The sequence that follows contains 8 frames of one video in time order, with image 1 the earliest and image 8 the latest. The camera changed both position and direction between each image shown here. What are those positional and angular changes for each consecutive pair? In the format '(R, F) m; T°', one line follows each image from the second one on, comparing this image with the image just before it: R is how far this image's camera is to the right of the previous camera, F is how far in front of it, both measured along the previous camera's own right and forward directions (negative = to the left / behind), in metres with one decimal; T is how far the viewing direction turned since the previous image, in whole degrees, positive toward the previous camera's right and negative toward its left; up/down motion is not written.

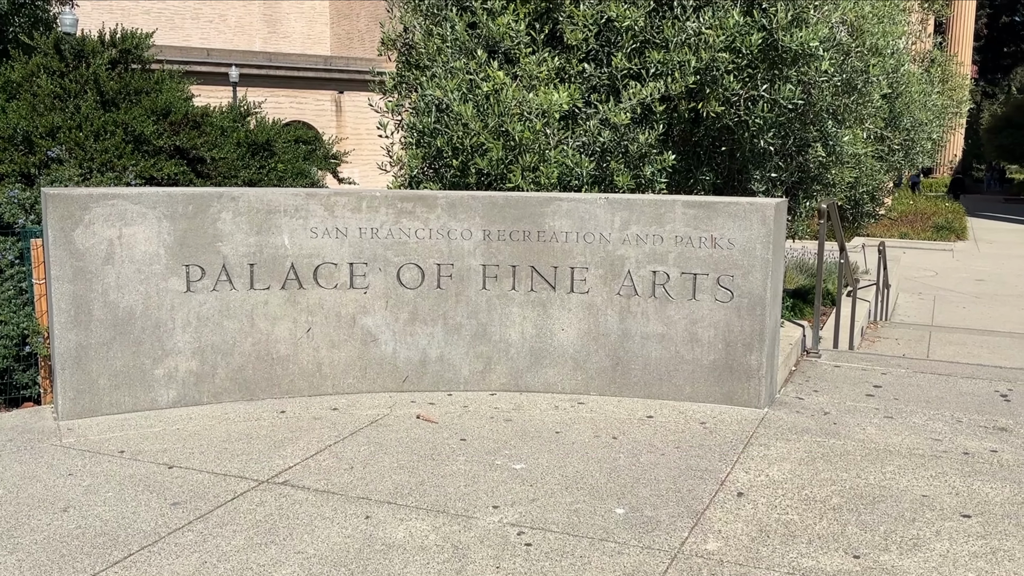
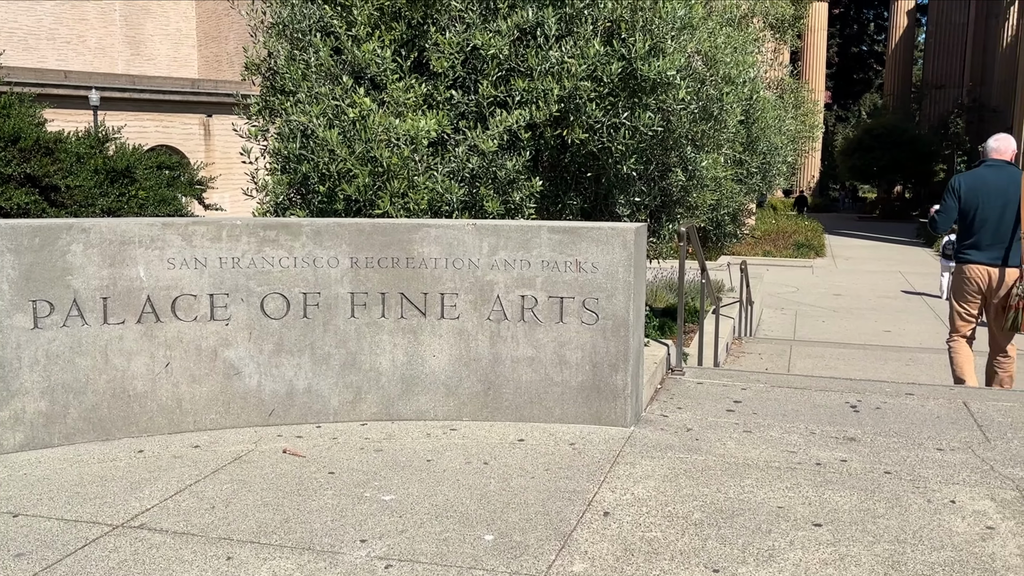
(+0.4, 0.0) m; +6°
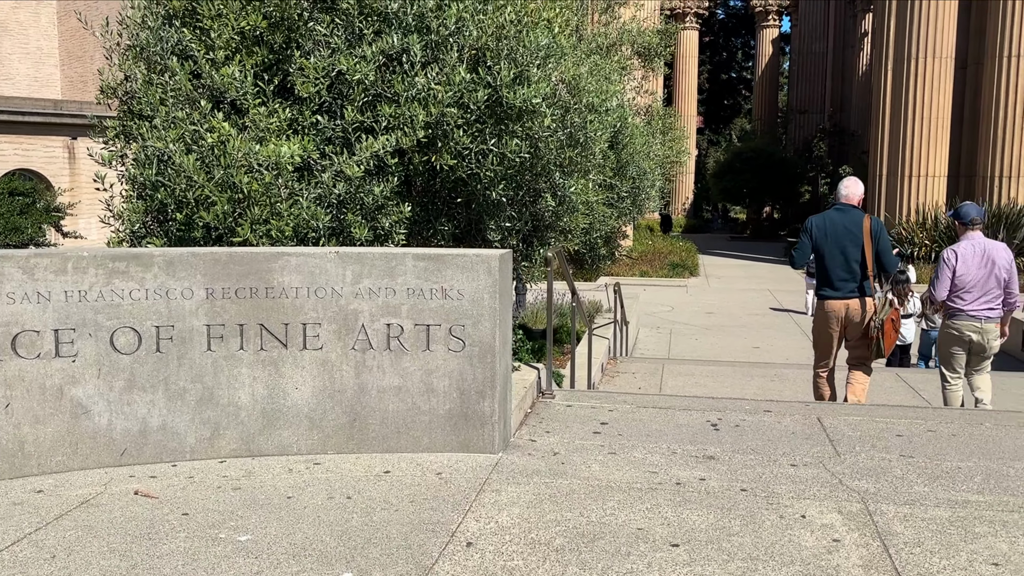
(+0.5, 0.0) m; +5°
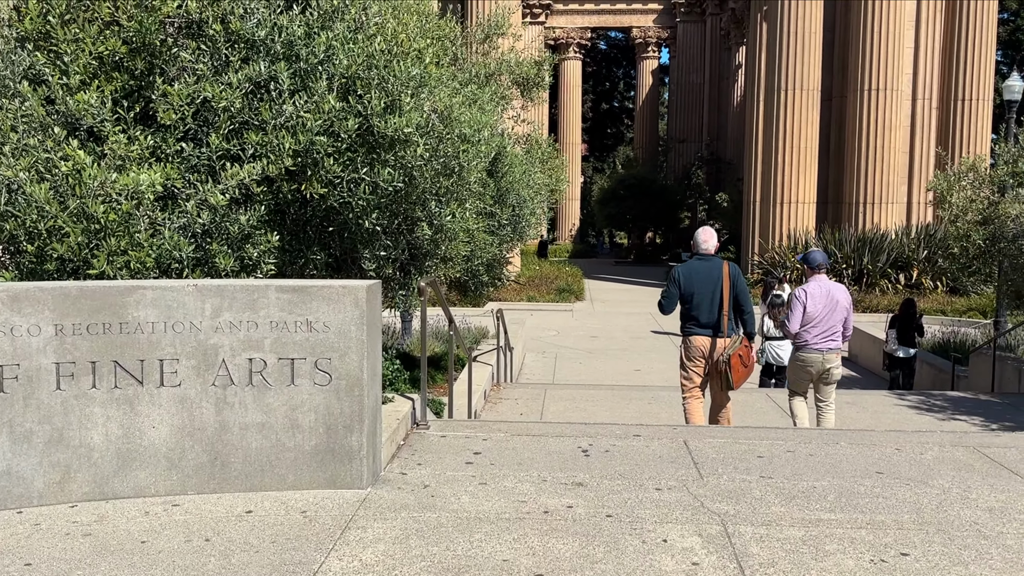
(+0.5, 0.0) m; +5°
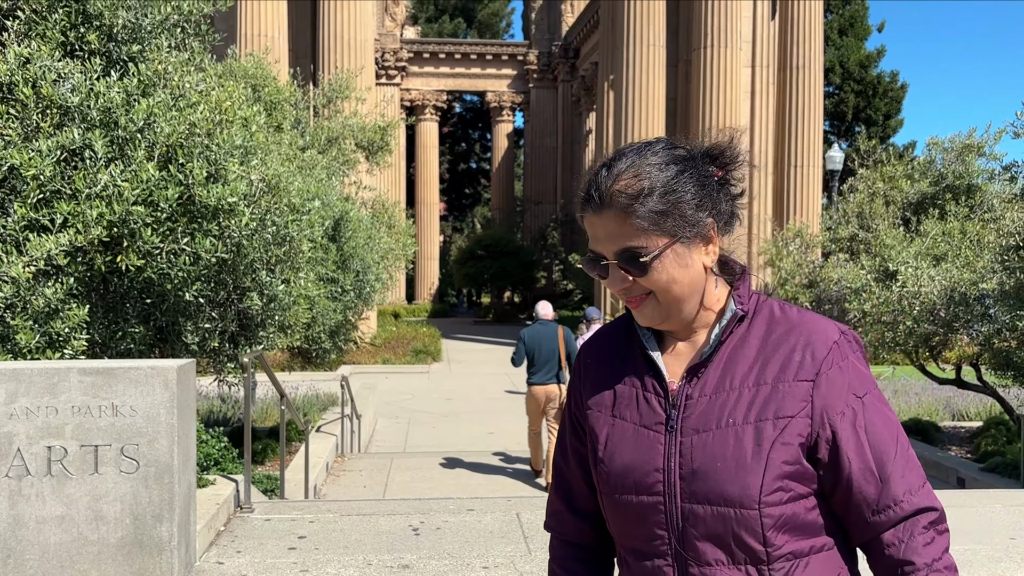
(+0.7, 0.0) m; +6°
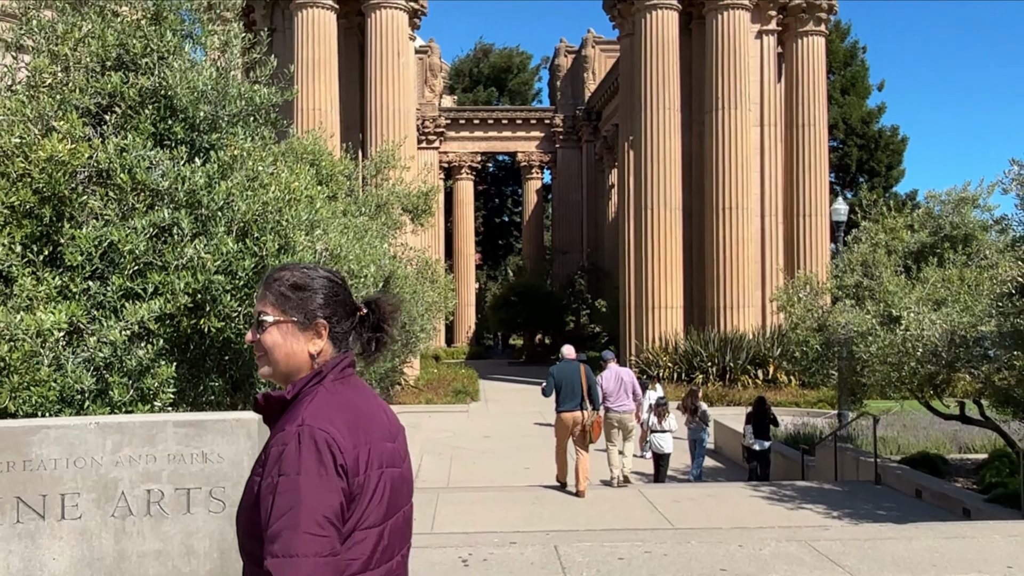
(0.0, -0.7) m; -2°
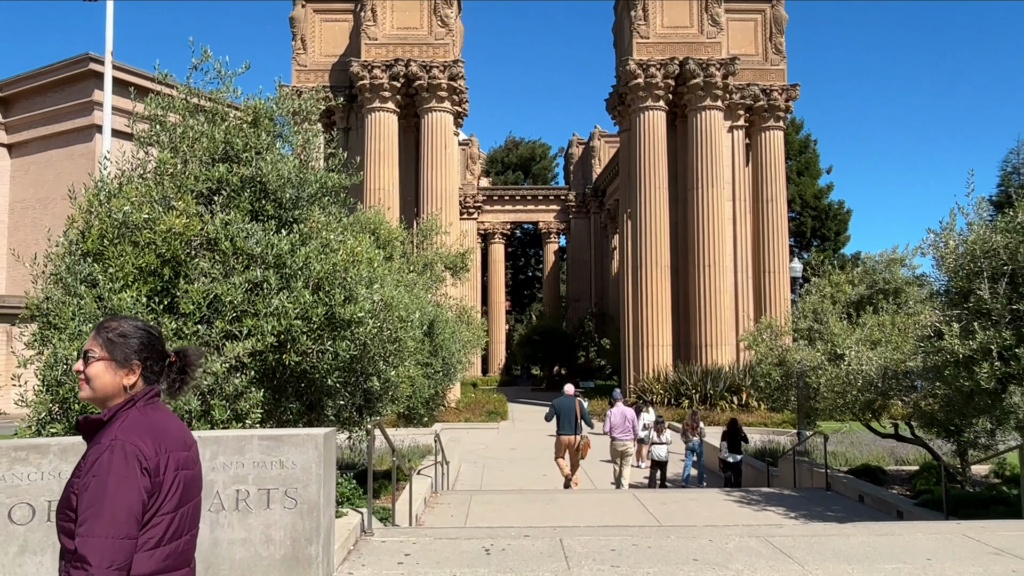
(-0.1, -1.6) m; 0°
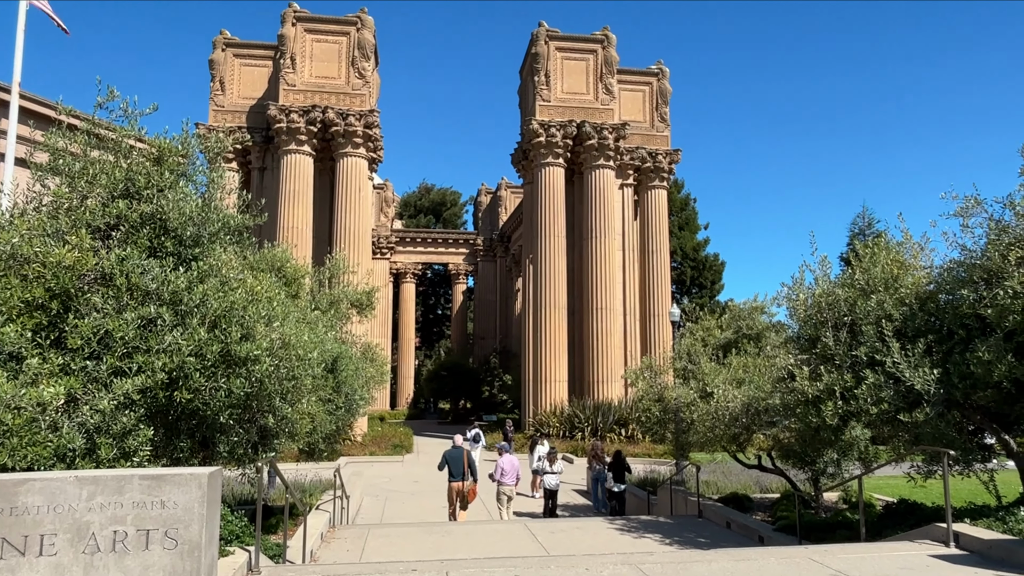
(-0.2, -0.4) m; +9°
